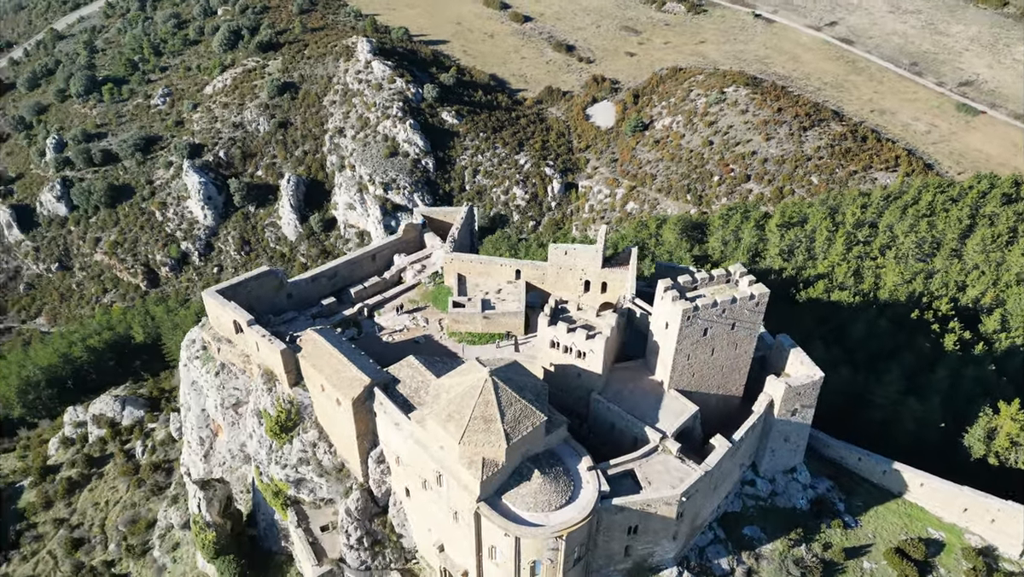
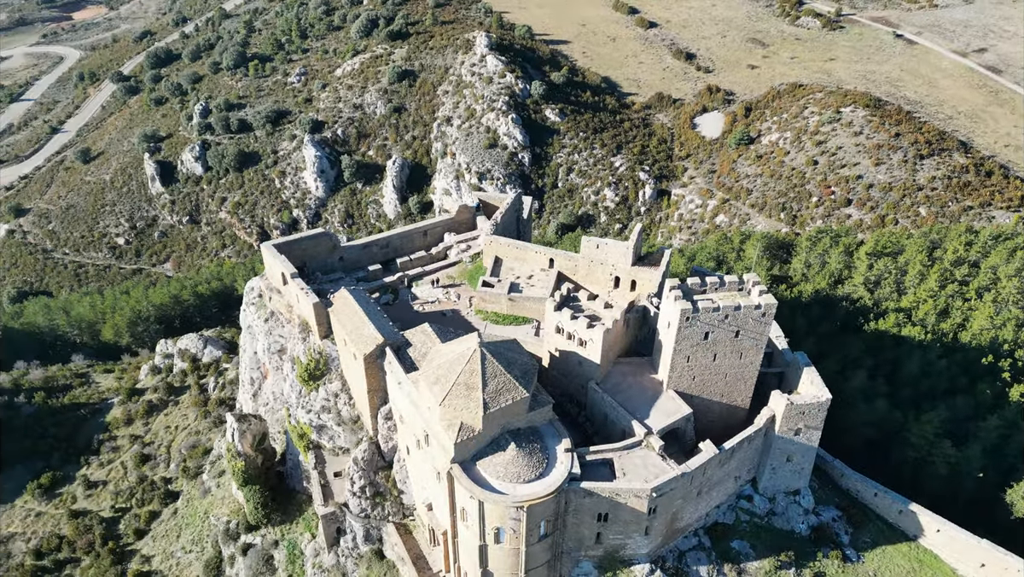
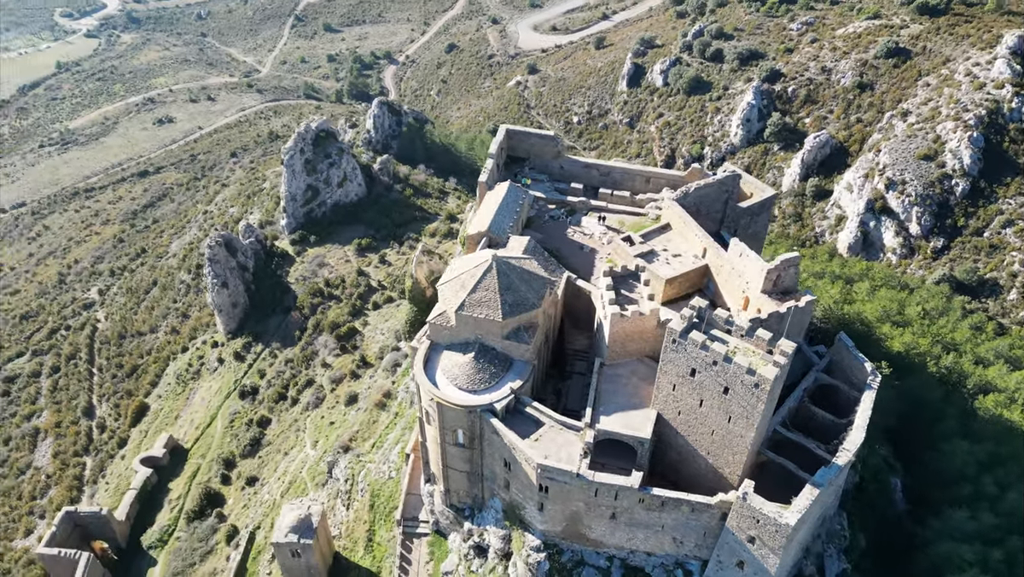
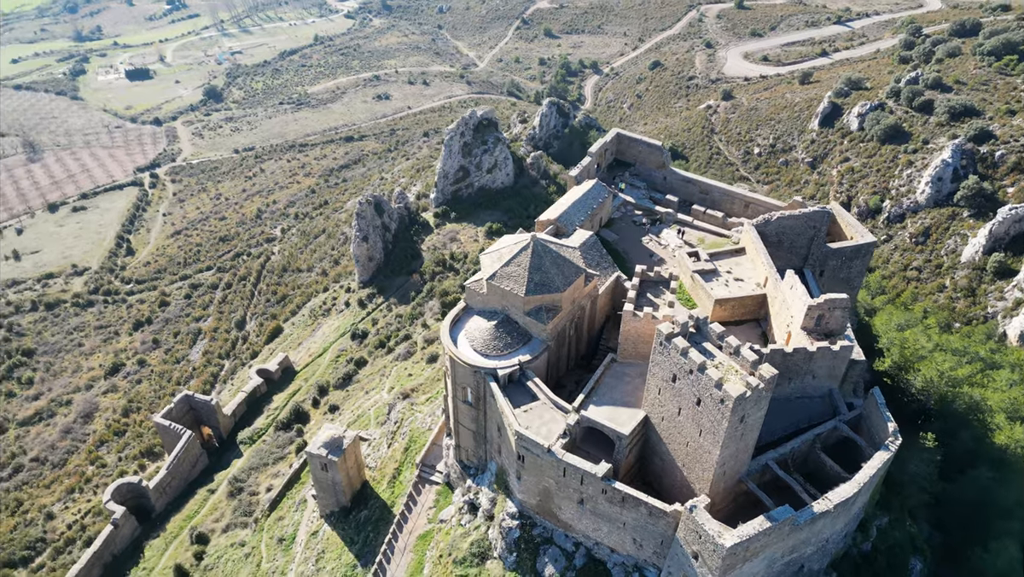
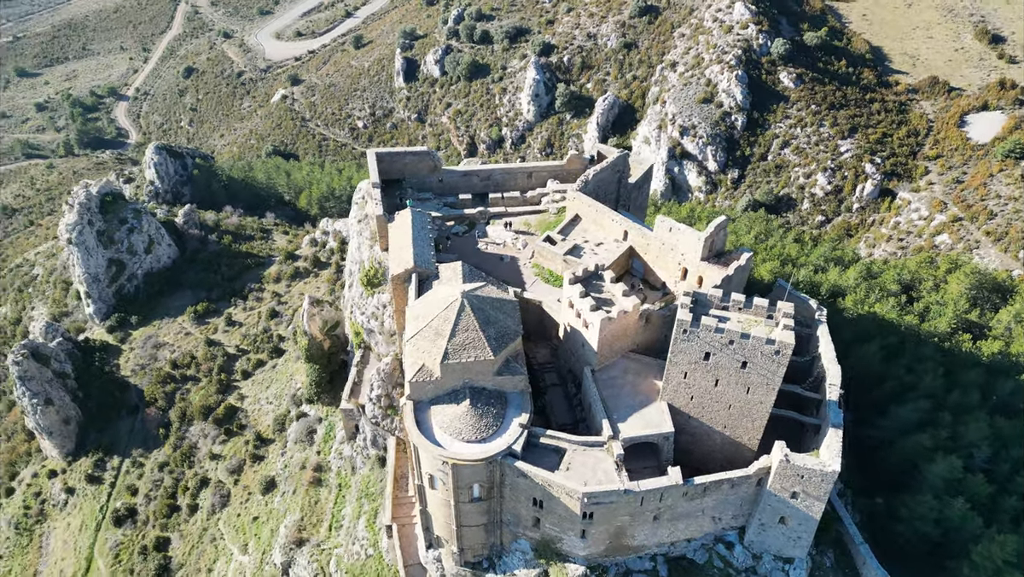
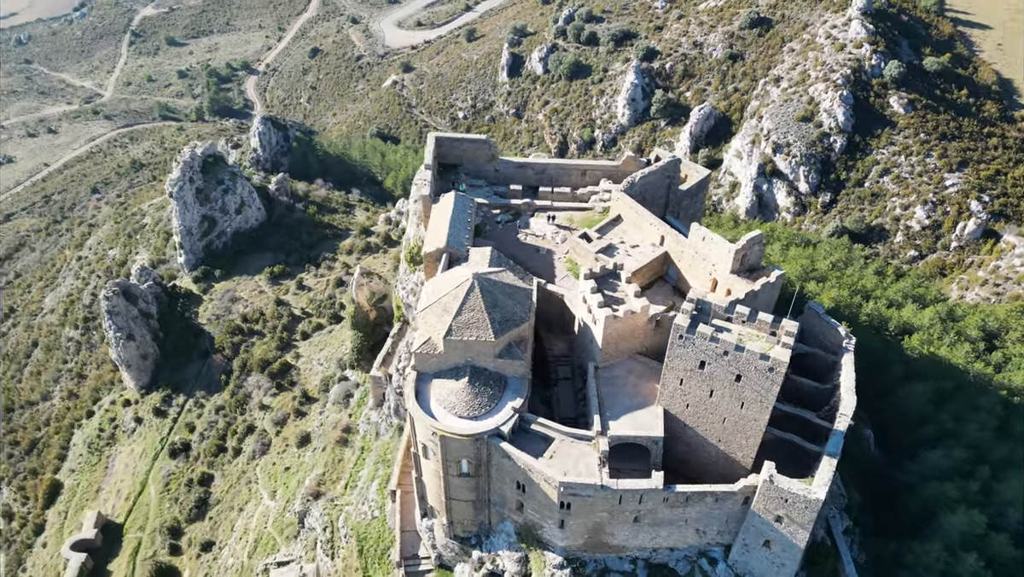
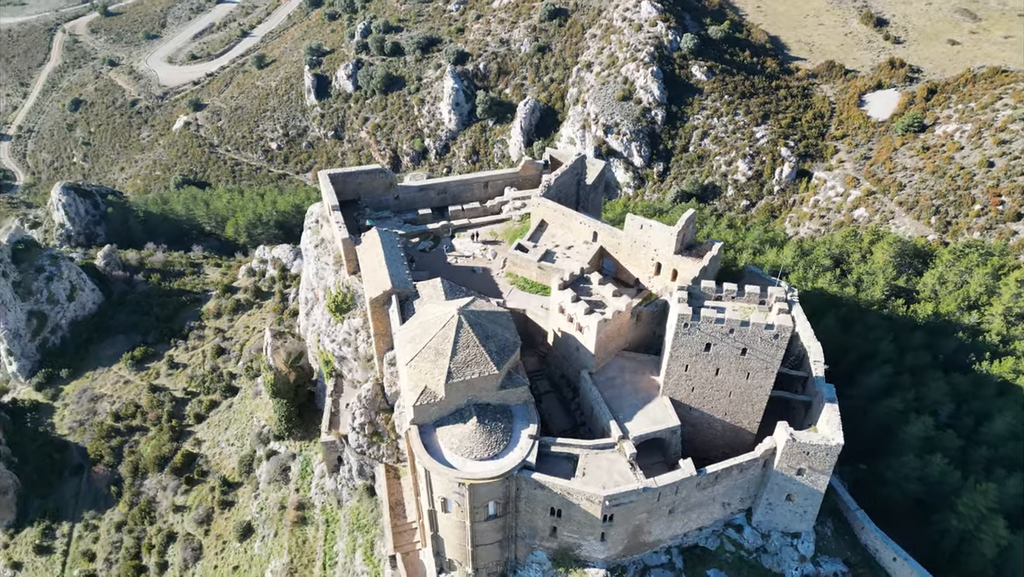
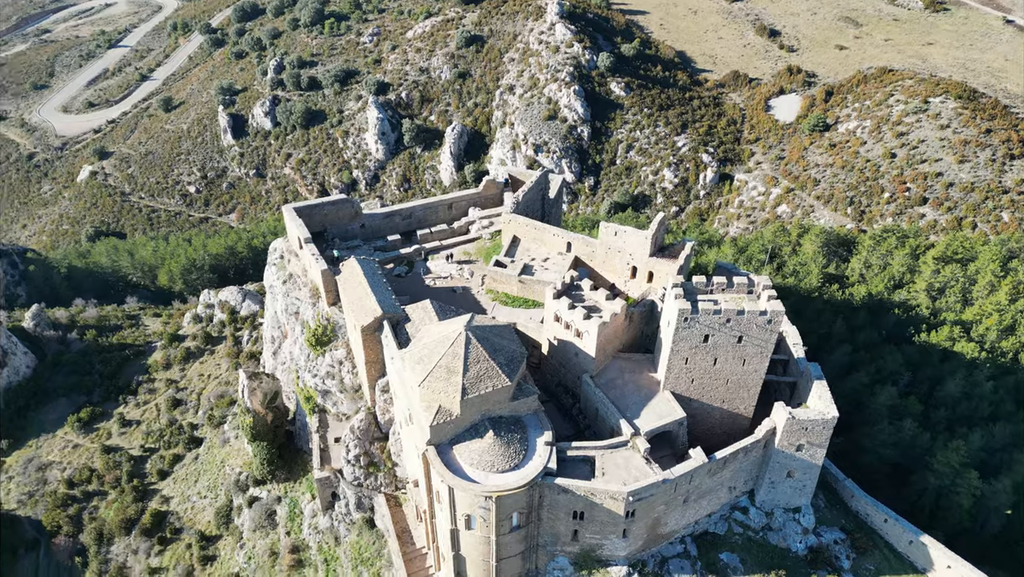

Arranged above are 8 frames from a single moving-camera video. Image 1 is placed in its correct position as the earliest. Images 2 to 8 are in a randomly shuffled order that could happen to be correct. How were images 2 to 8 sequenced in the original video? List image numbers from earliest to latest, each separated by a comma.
2, 8, 7, 5, 6, 3, 4
